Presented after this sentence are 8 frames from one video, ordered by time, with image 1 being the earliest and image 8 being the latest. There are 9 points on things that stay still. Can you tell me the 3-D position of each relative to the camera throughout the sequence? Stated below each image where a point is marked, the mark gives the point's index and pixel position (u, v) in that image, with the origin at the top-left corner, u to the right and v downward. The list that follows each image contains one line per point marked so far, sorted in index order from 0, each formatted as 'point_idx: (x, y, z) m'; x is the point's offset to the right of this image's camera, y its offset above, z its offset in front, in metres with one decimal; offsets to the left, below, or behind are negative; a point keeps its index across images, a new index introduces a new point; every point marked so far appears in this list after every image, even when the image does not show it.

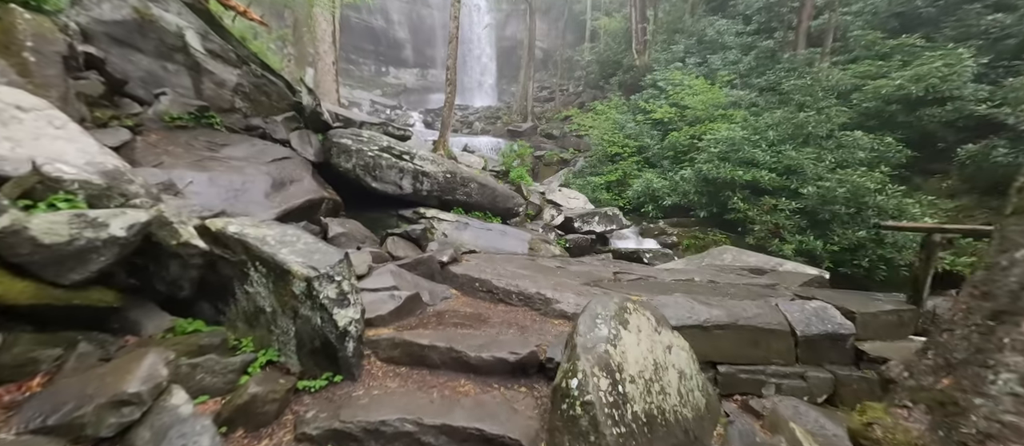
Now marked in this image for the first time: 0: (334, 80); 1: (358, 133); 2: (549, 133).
0: (-4.8, +3.7, +10.0) m
1: (-2.2, +1.2, +5.2) m
2: (+1.9, +4.5, +18.7) m
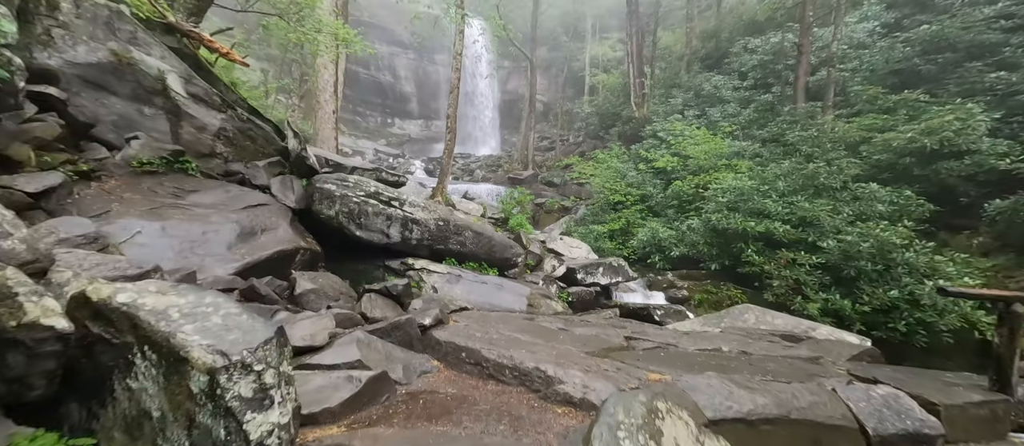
0: (-4.8, +2.4, +10.0) m
1: (-2.2, +0.6, +4.9) m
2: (+1.9, +2.1, +18.7) m
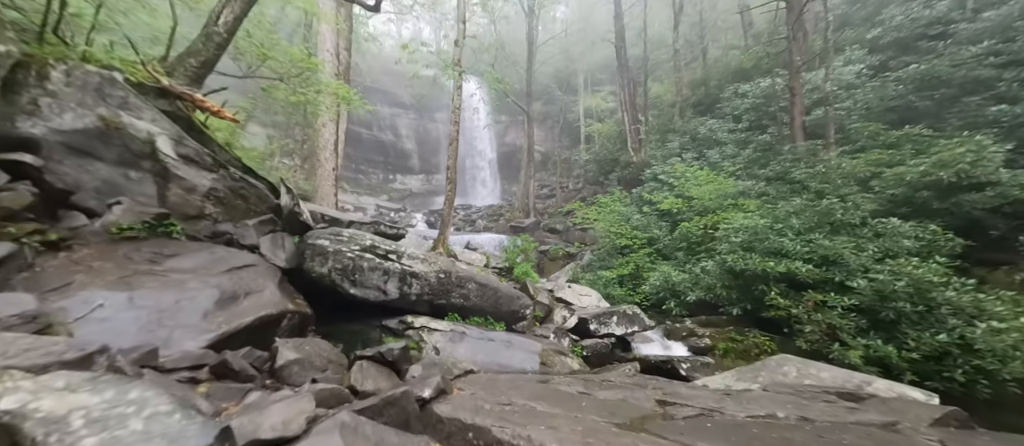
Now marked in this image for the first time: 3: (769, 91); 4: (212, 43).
0: (-4.8, +1.0, +9.9) m
1: (-2.2, -0.1, +4.6) m
2: (+2.0, -0.2, +18.5) m
3: (+9.6, +4.9, +13.9) m
4: (-4.4, +2.6, +5.4) m
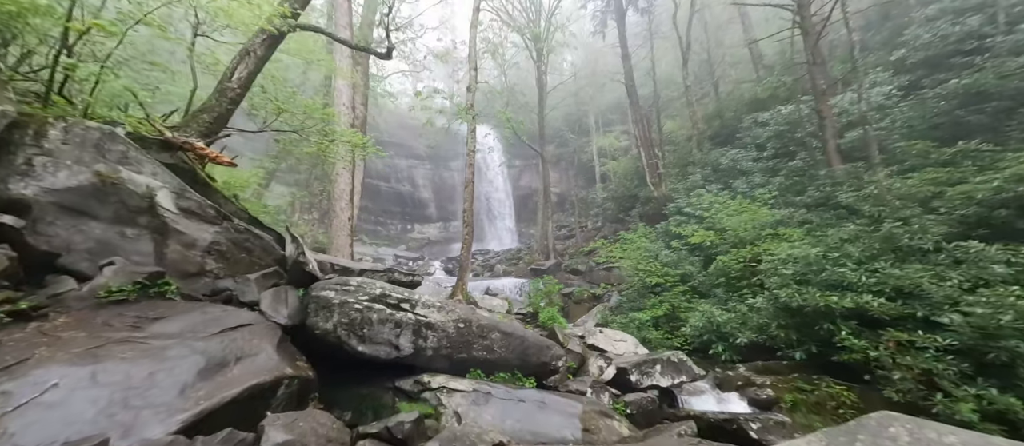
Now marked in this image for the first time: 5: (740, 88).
0: (-4.2, -0.3, +9.7) m
1: (-1.9, -0.6, +4.1) m
2: (+3.0, -2.2, +17.7) m
3: (+10.1, +3.8, +13.5) m
4: (-4.1, +1.8, +5.4) m
5: (+11.6, +6.9, +19.0) m
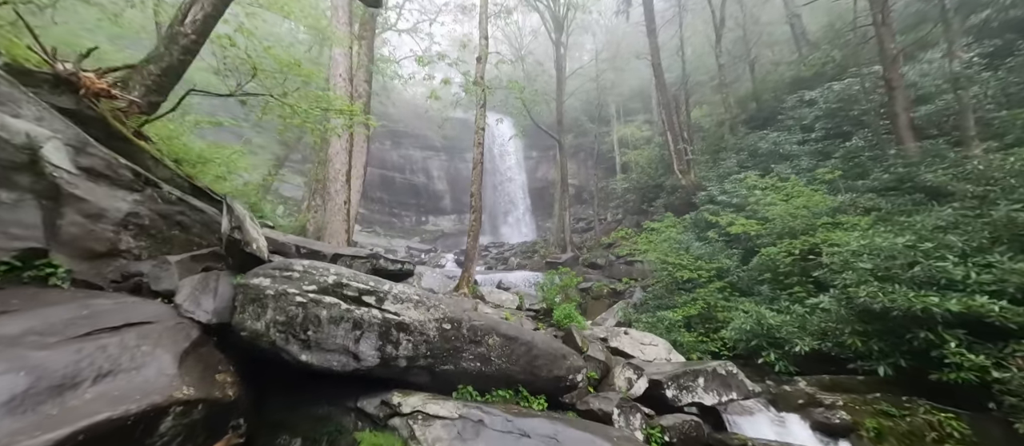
0: (-3.9, +0.1, +8.8) m
1: (-1.8, -0.4, +3.1) m
2: (+3.6, -1.7, +16.5) m
3: (+10.6, +4.1, +11.9) m
4: (-4.0, +2.1, +4.4) m
5: (+12.4, +7.3, +17.3) m
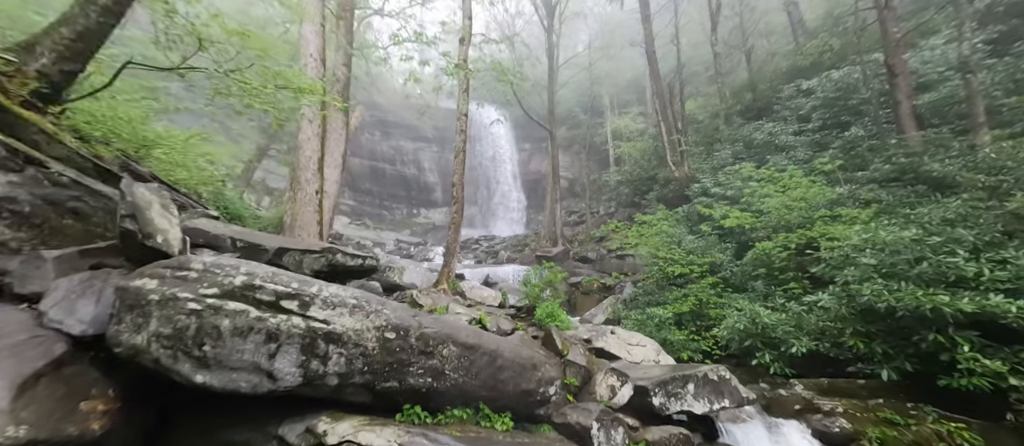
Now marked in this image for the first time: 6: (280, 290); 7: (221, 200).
0: (-4.3, +0.3, +8.2) m
1: (-2.1, -0.3, +2.6) m
2: (+3.1, -1.4, +16.1) m
3: (+10.2, +4.3, +11.5) m
4: (-4.3, +2.3, +3.9) m
5: (+11.9, +7.6, +16.9) m
6: (-1.6, -0.5, +2.7) m
7: (-6.6, +0.5, +8.5) m
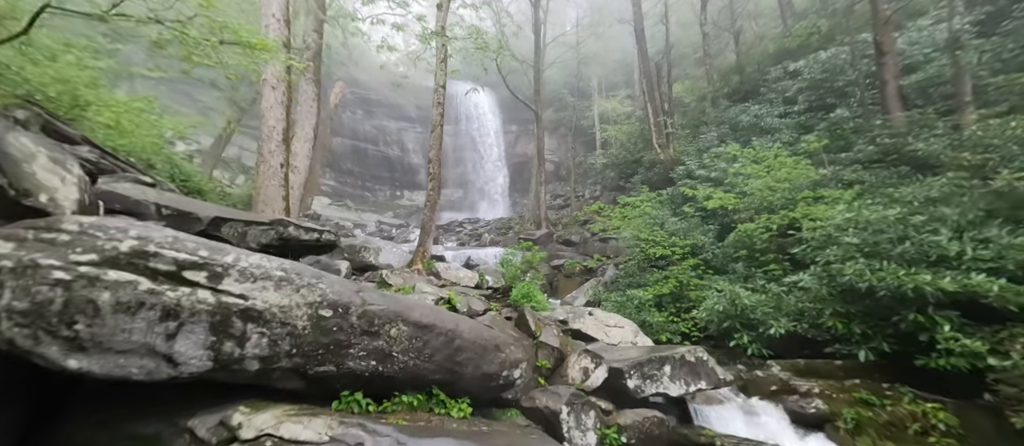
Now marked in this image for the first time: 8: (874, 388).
0: (-4.8, +0.8, +7.7) m
1: (-2.4, 0.0, +2.2) m
2: (+2.4, -0.6, +15.9) m
3: (+9.7, +4.8, +11.3) m
4: (-4.6, +2.6, +3.3) m
5: (+11.2, +8.3, +16.6) m
6: (-1.8, -0.2, +2.3) m
7: (-7.1, +1.1, +7.9) m
8: (+4.3, -2.0, +4.4) m
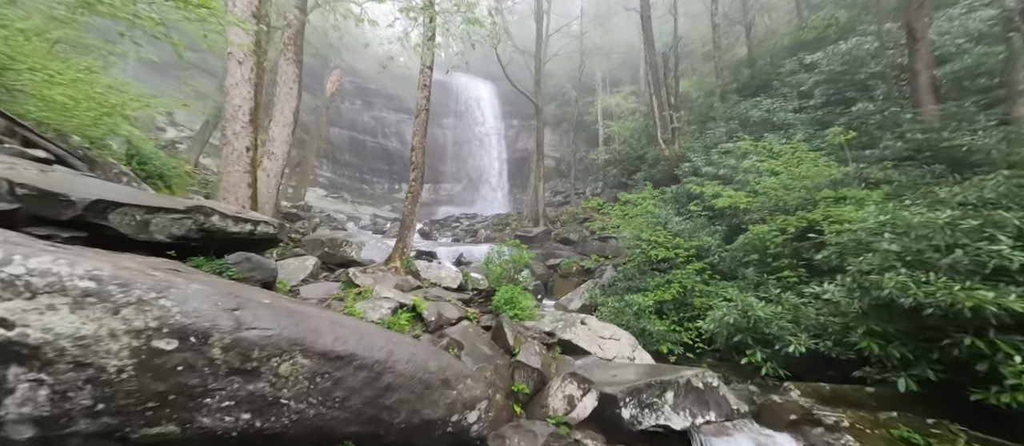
0: (-5.0, +1.0, +7.0) m
1: (-2.6, 0.0, +1.5) m
2: (+2.2, -0.5, +15.2) m
3: (+9.6, +4.7, +10.5) m
4: (-4.8, +2.7, +2.6) m
5: (+11.2, +8.2, +15.8) m
6: (-2.1, -0.2, +1.6) m
7: (-7.3, +1.3, +7.2) m
8: (+4.0, -2.0, +3.7) m
